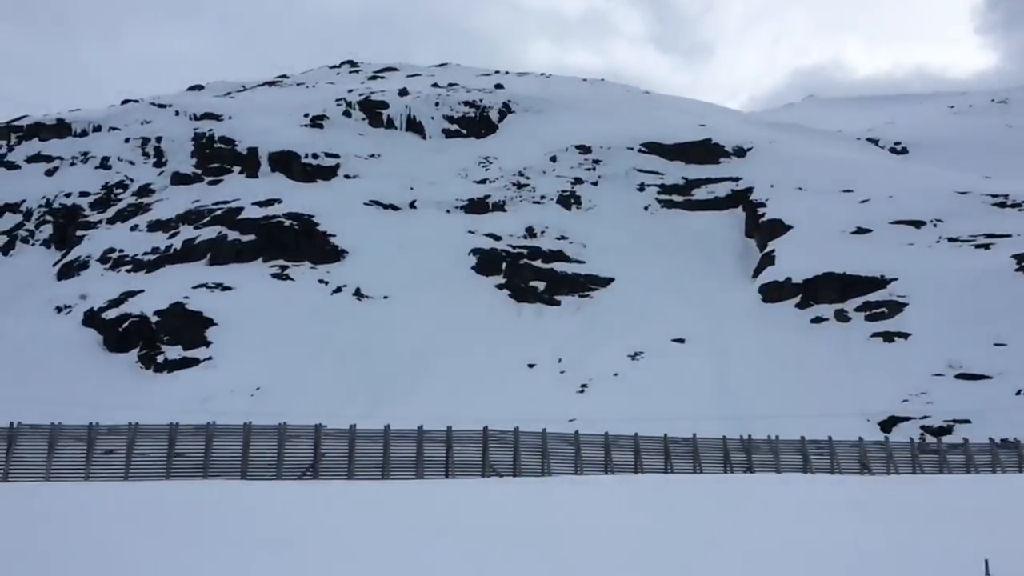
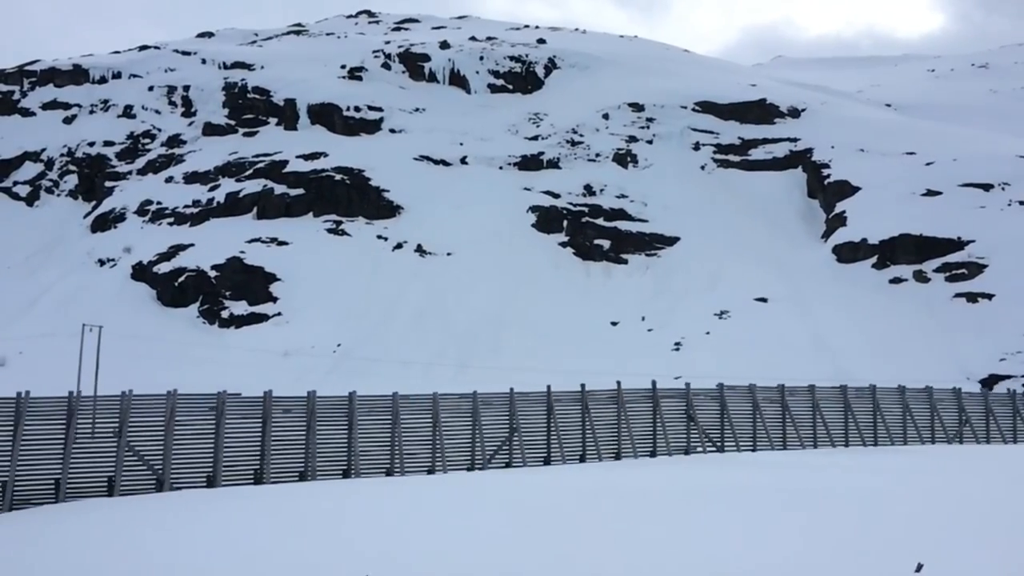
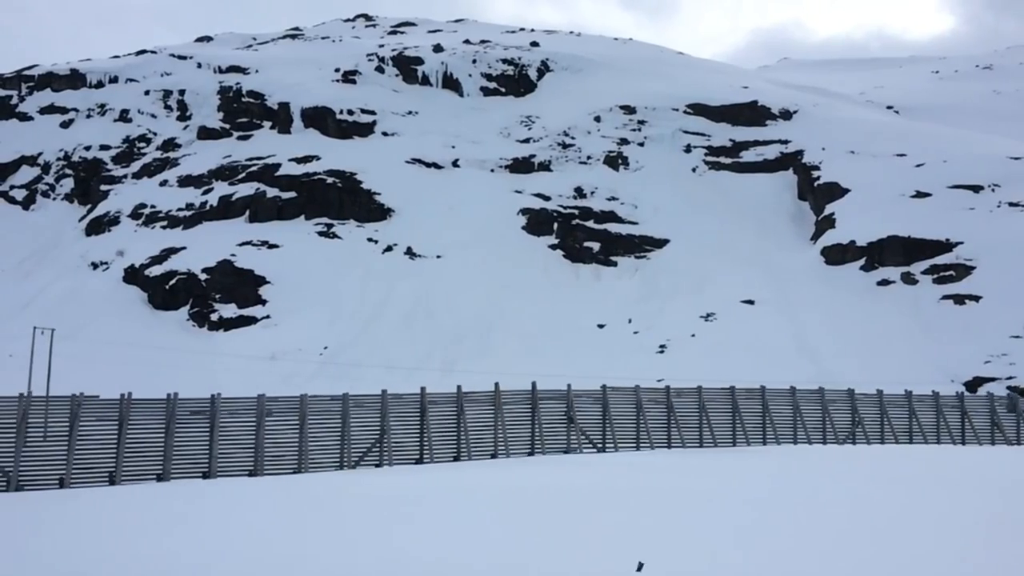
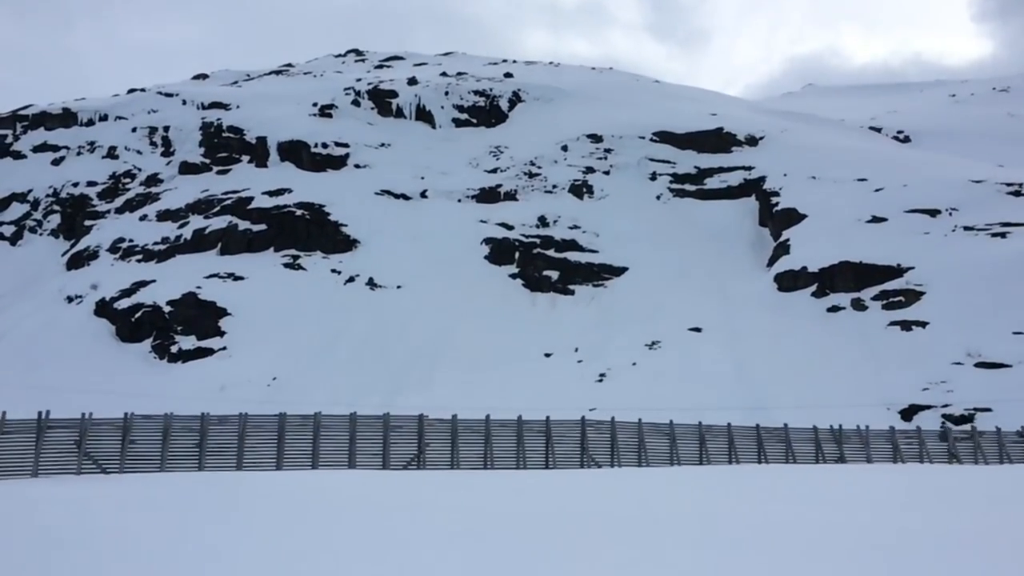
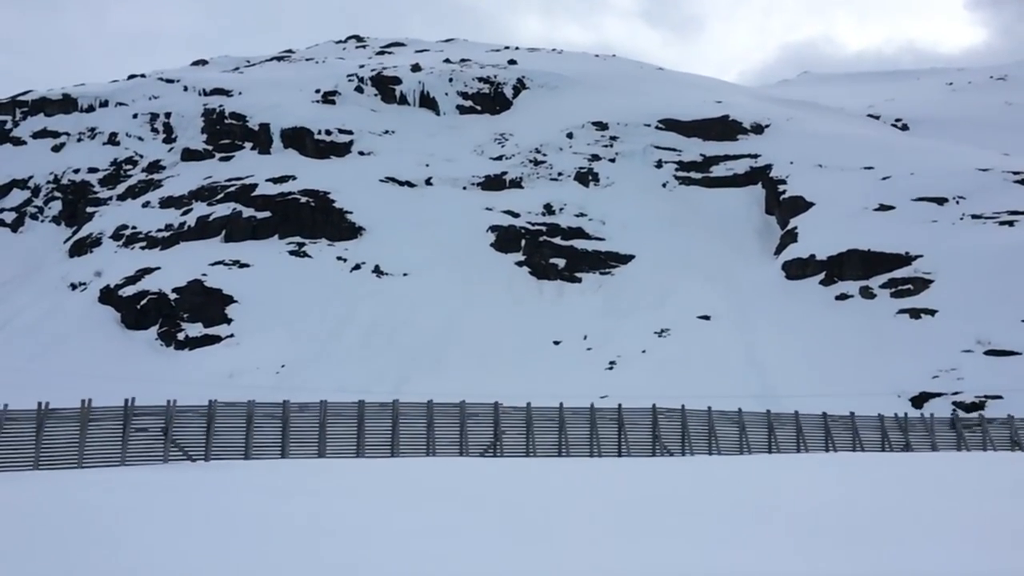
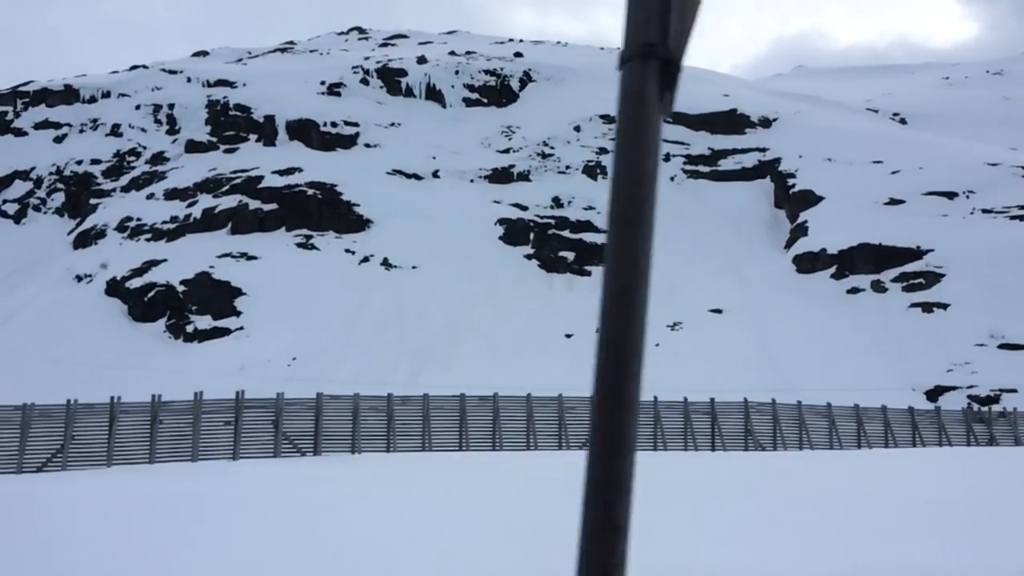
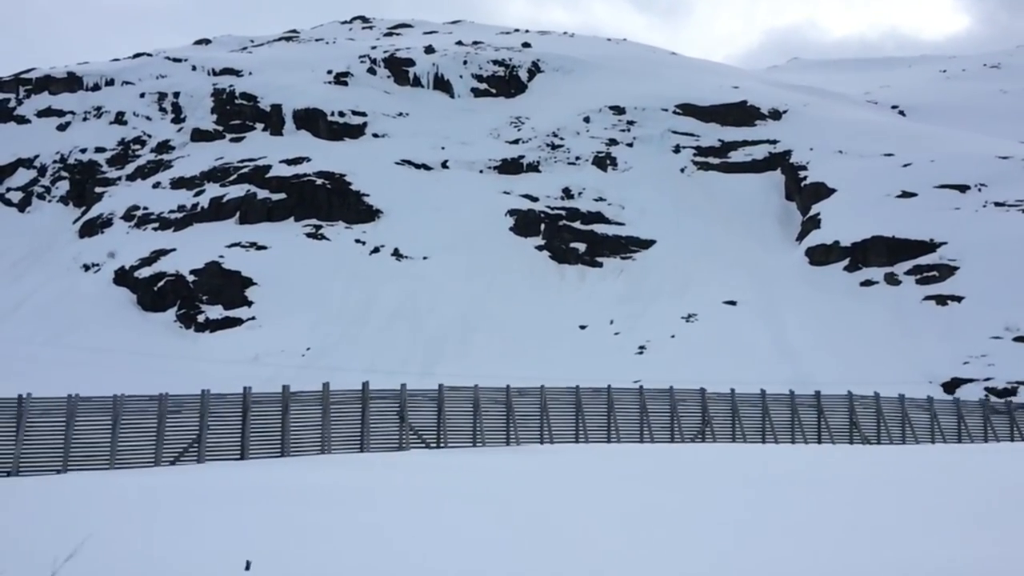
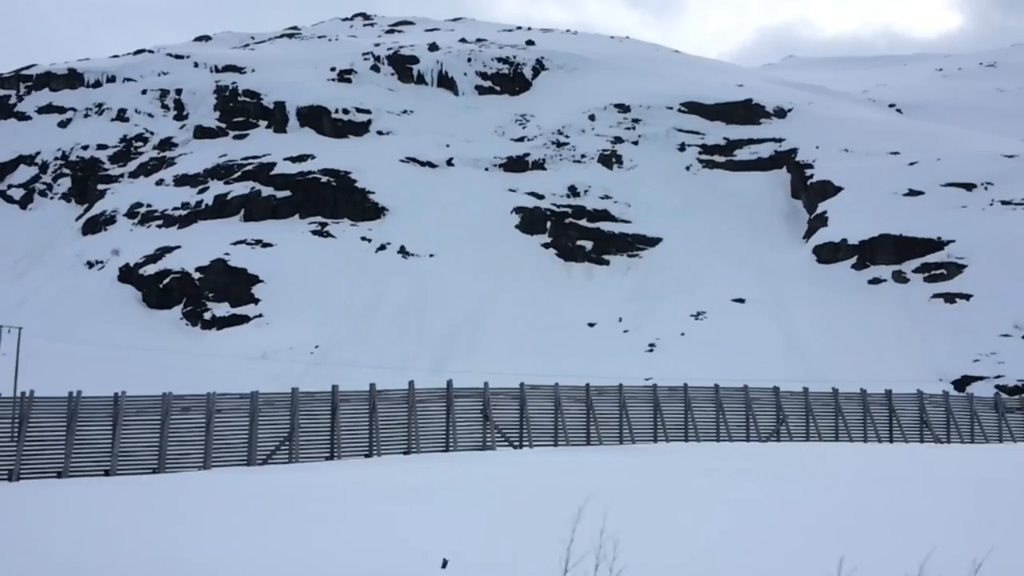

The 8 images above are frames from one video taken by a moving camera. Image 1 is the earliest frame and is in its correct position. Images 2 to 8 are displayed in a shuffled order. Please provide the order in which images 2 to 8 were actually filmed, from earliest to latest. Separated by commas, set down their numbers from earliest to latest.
4, 5, 6, 7, 8, 3, 2
